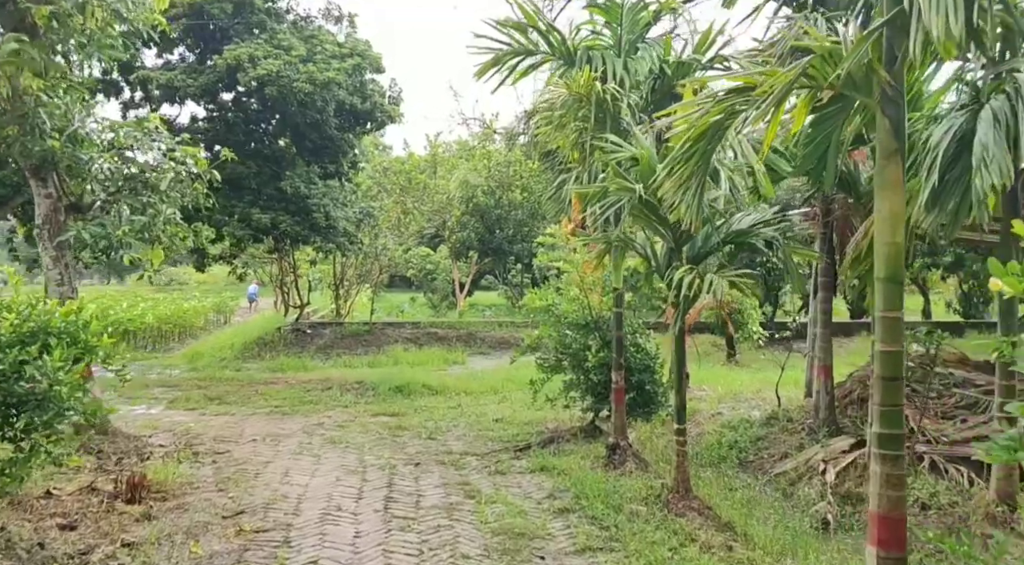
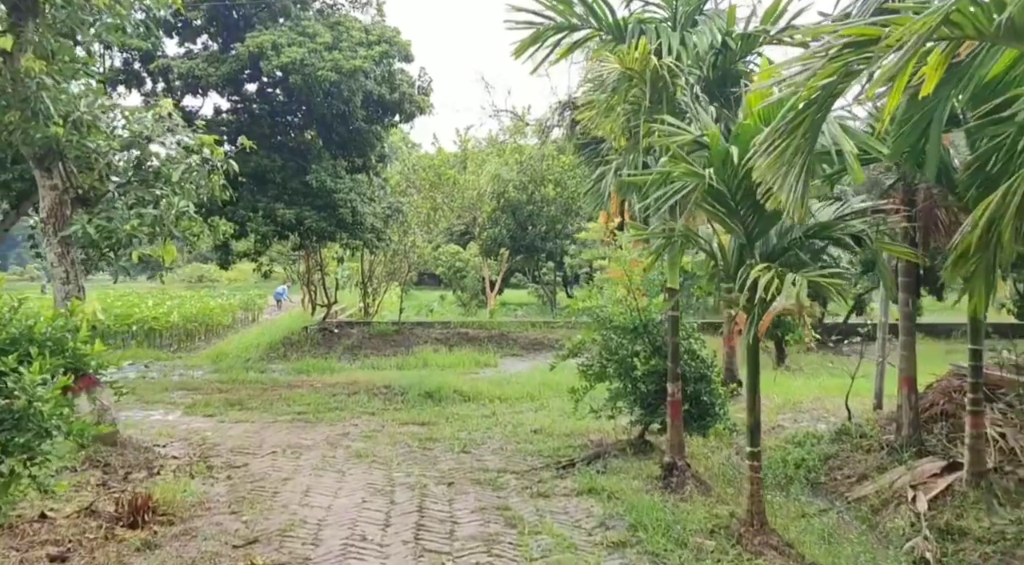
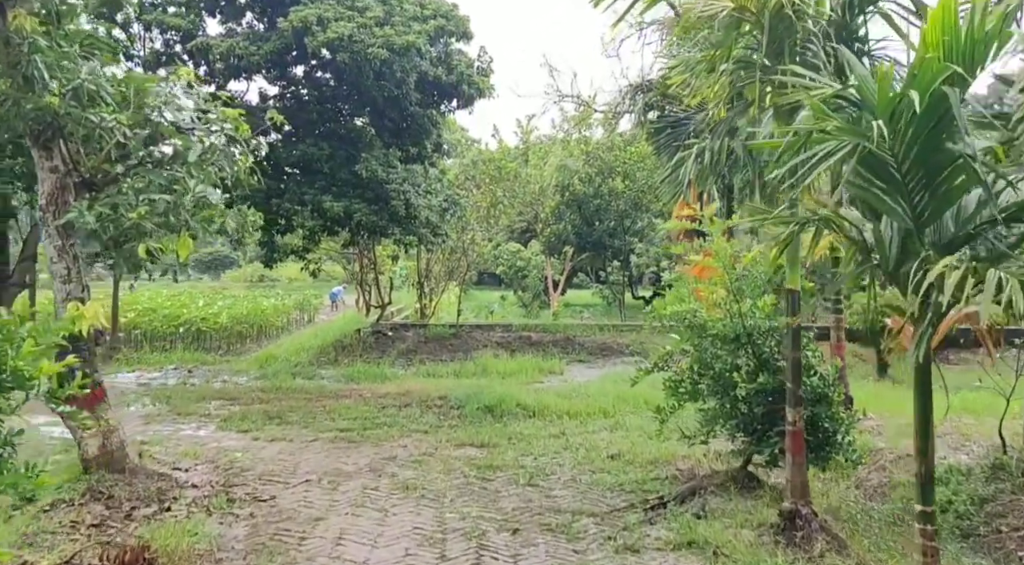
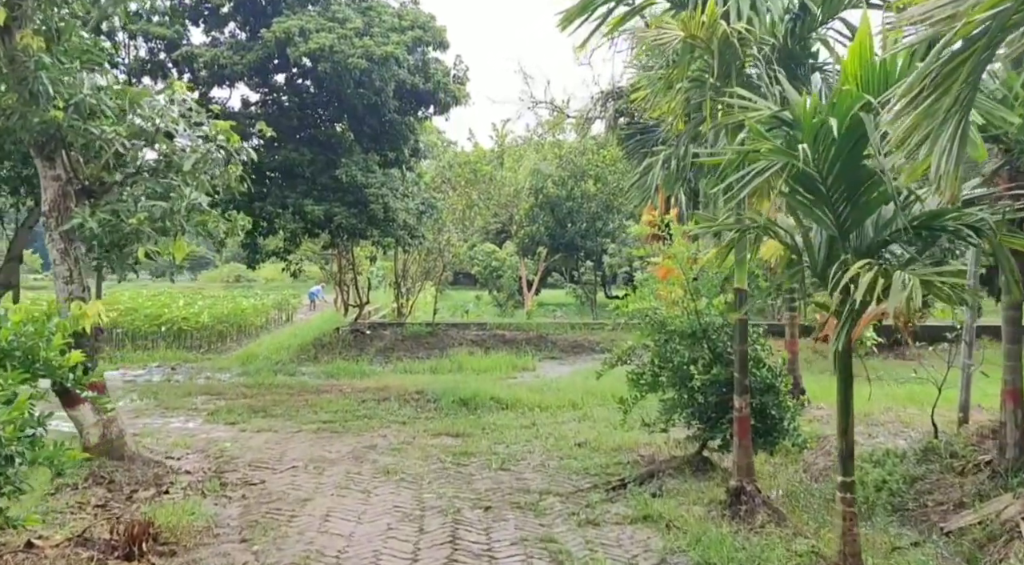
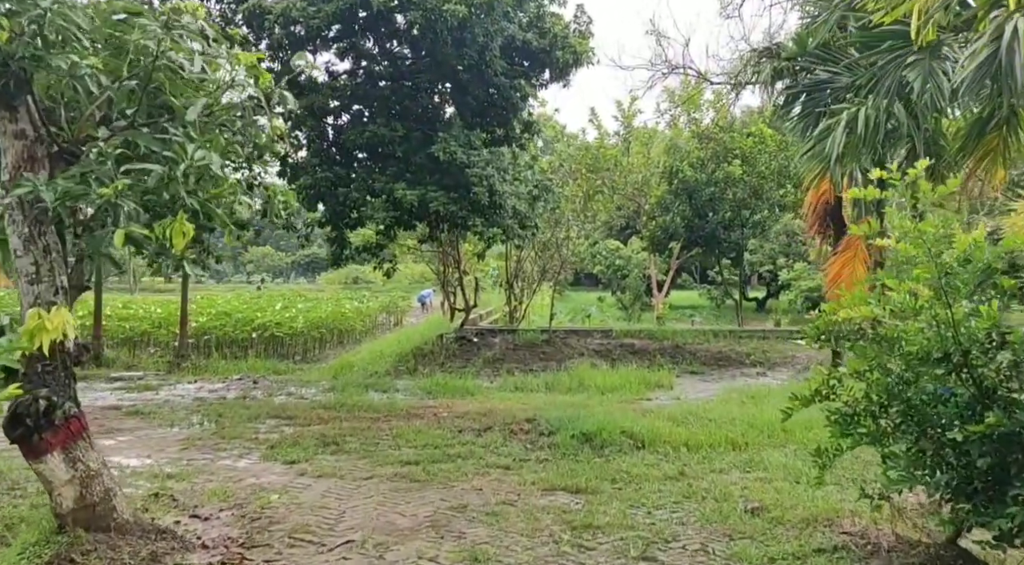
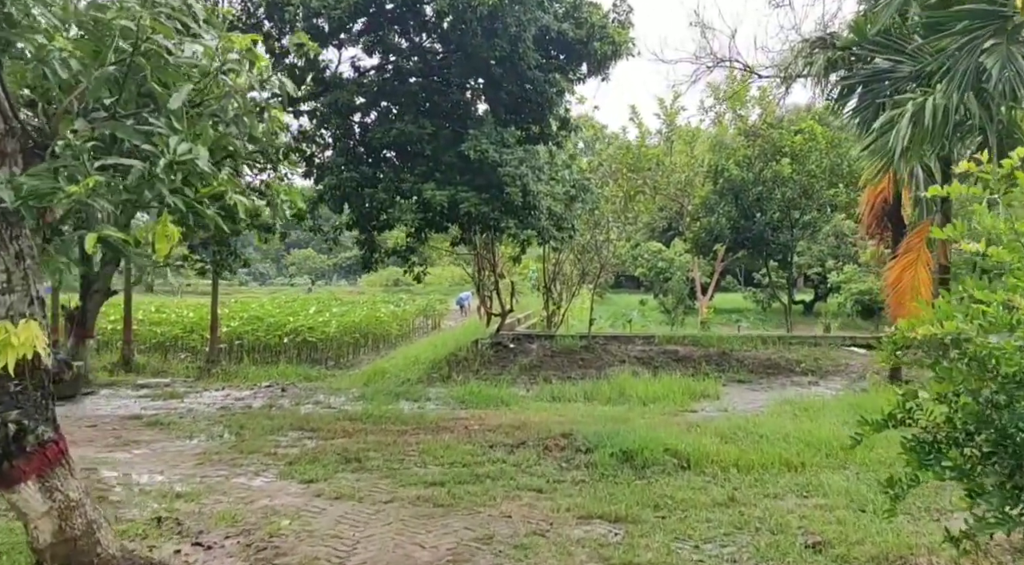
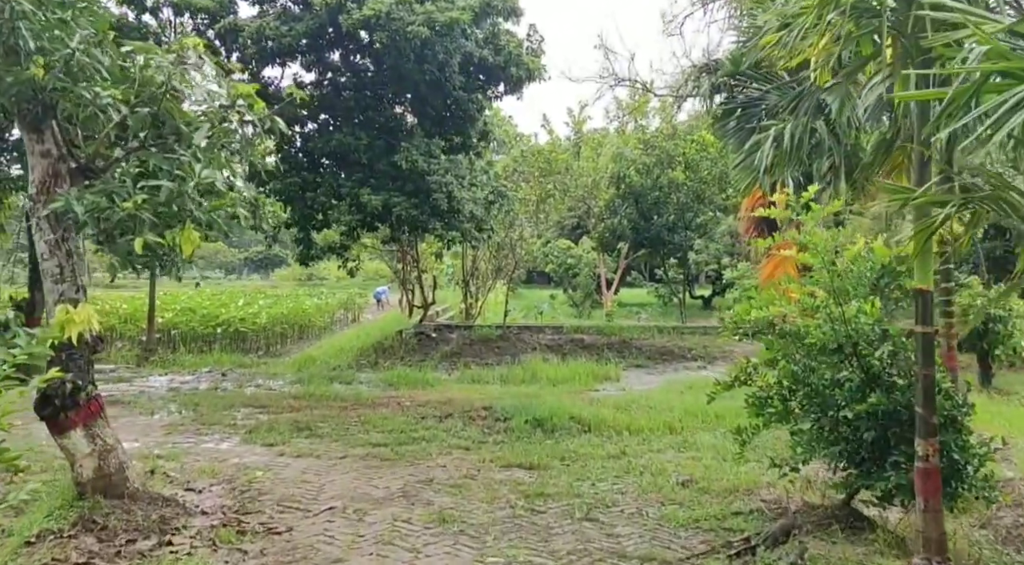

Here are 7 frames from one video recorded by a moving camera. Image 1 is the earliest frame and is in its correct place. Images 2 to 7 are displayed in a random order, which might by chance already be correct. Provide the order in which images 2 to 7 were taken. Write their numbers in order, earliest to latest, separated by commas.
2, 4, 3, 7, 5, 6
